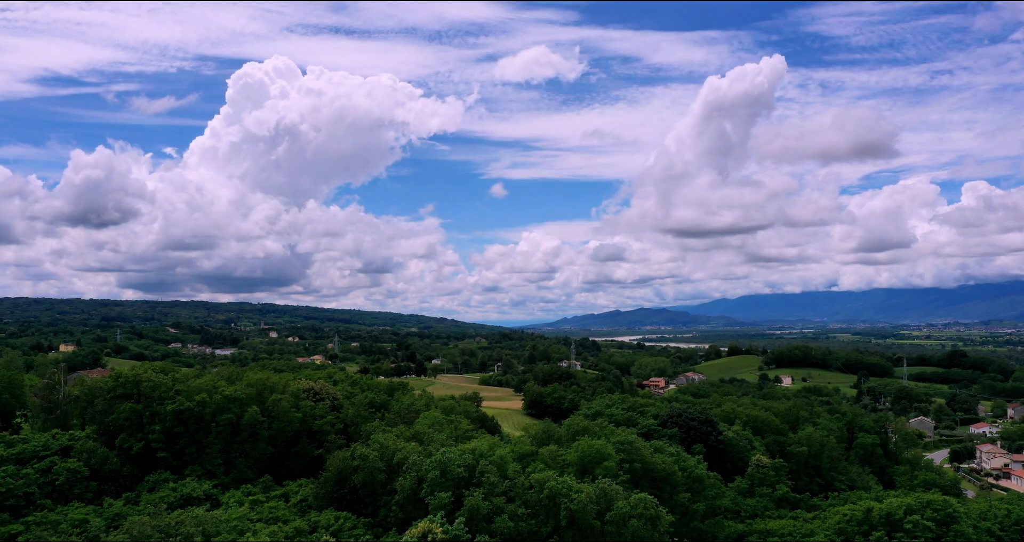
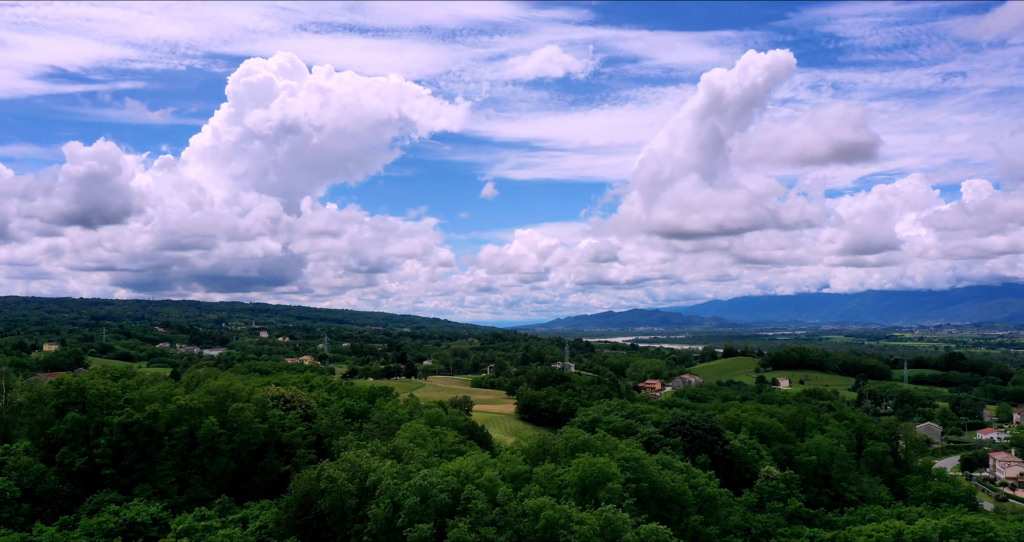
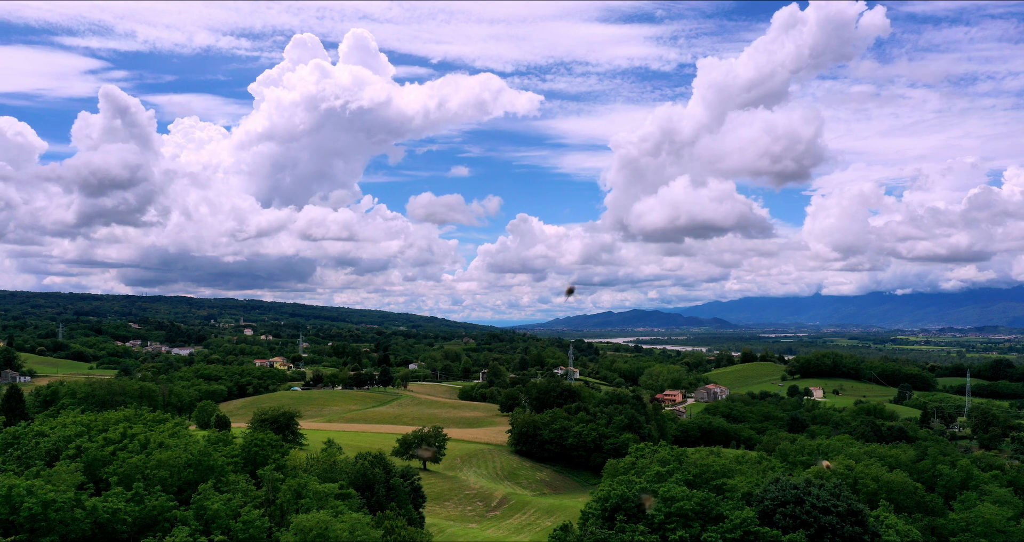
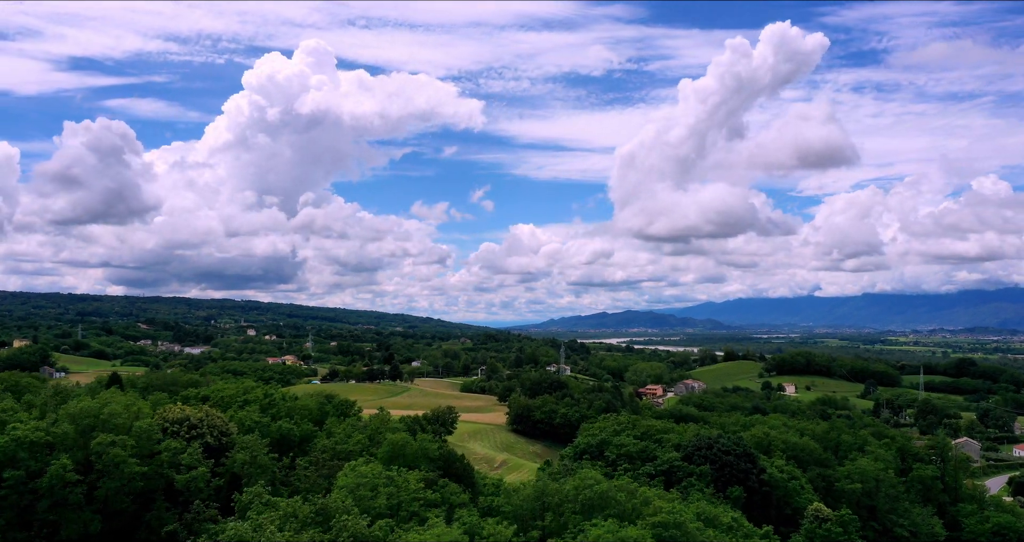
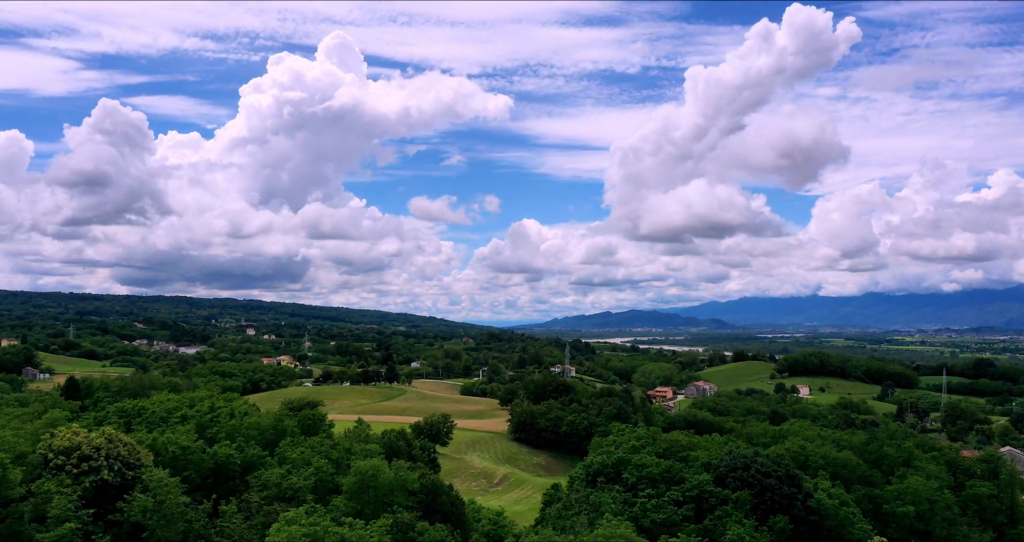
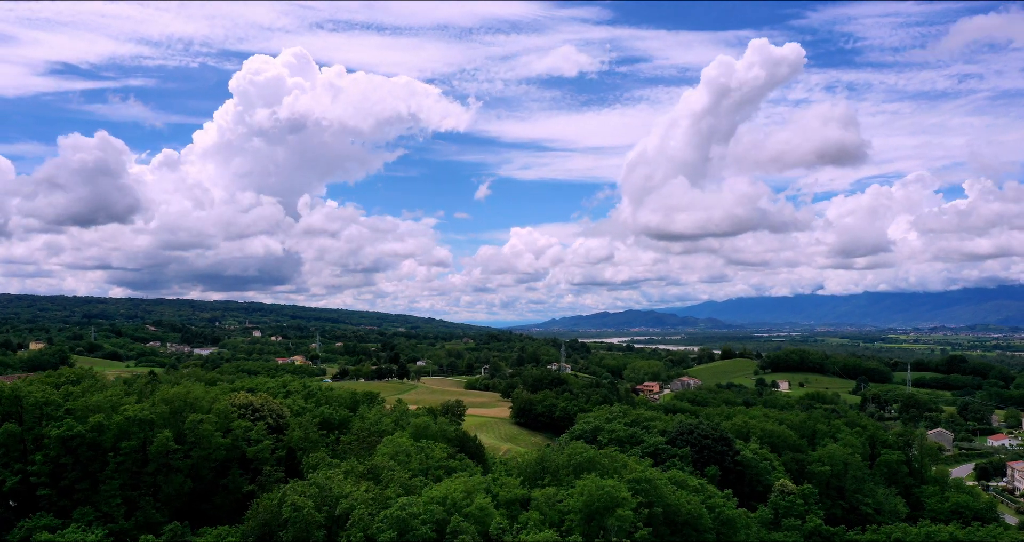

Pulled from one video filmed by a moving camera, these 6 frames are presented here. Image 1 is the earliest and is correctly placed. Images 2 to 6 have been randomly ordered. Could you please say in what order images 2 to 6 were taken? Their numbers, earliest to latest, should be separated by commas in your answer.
2, 6, 4, 5, 3
